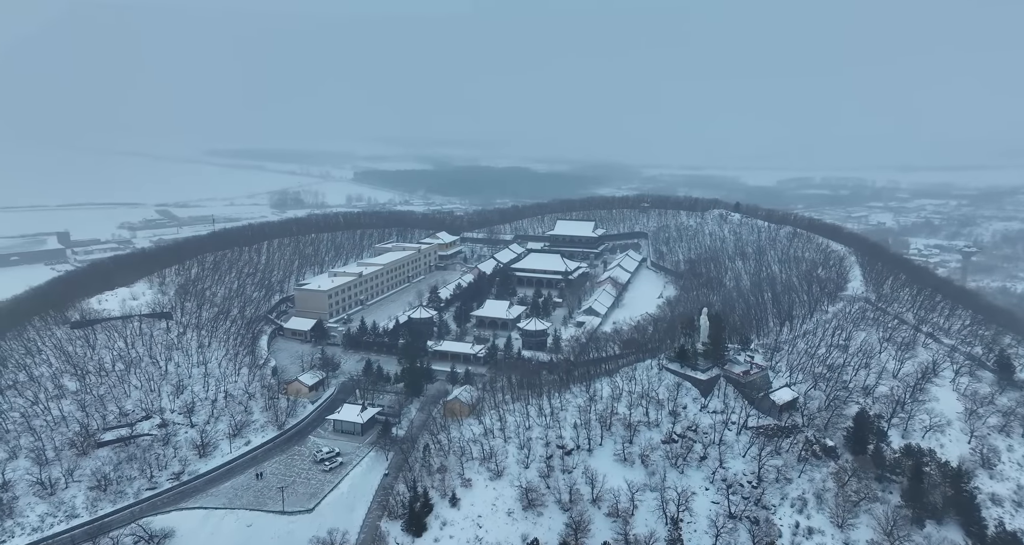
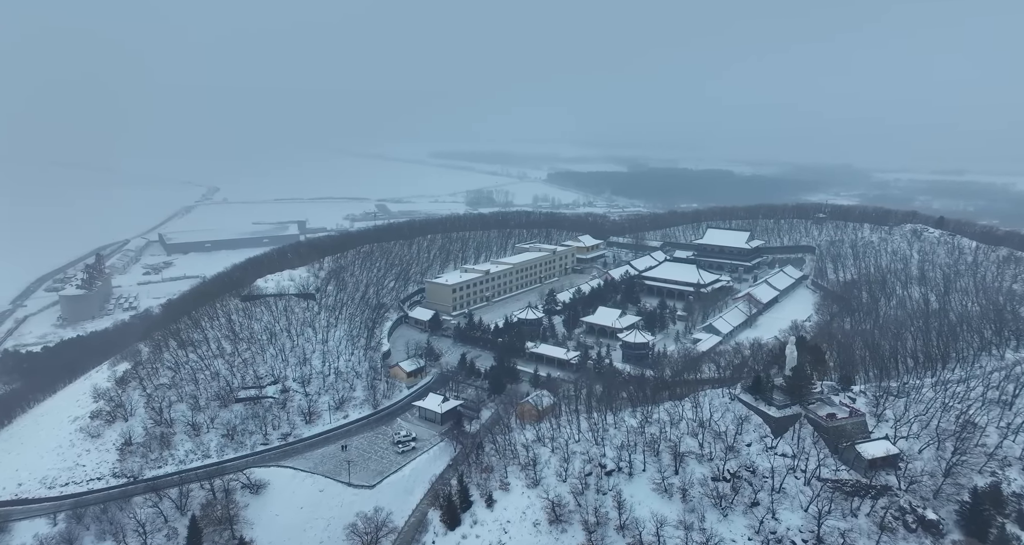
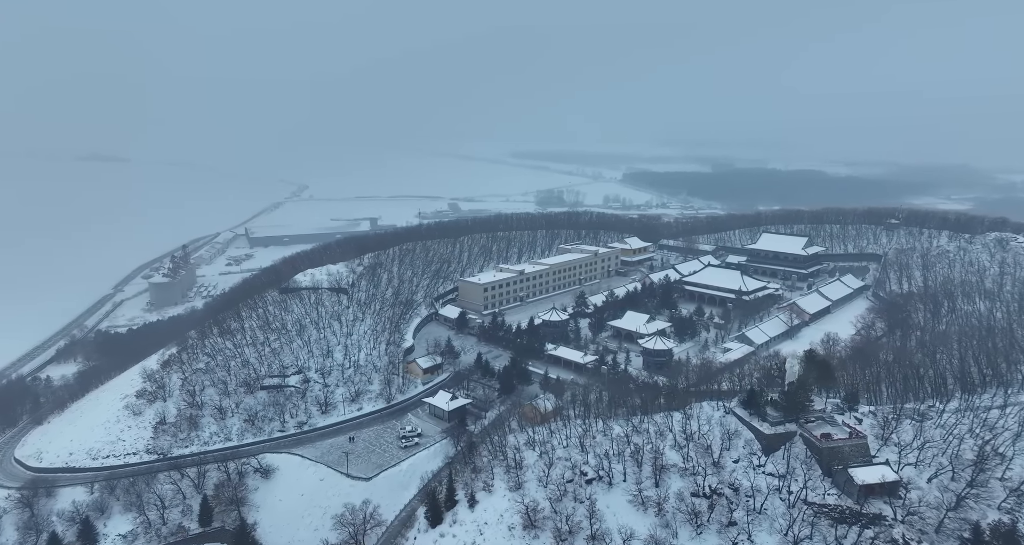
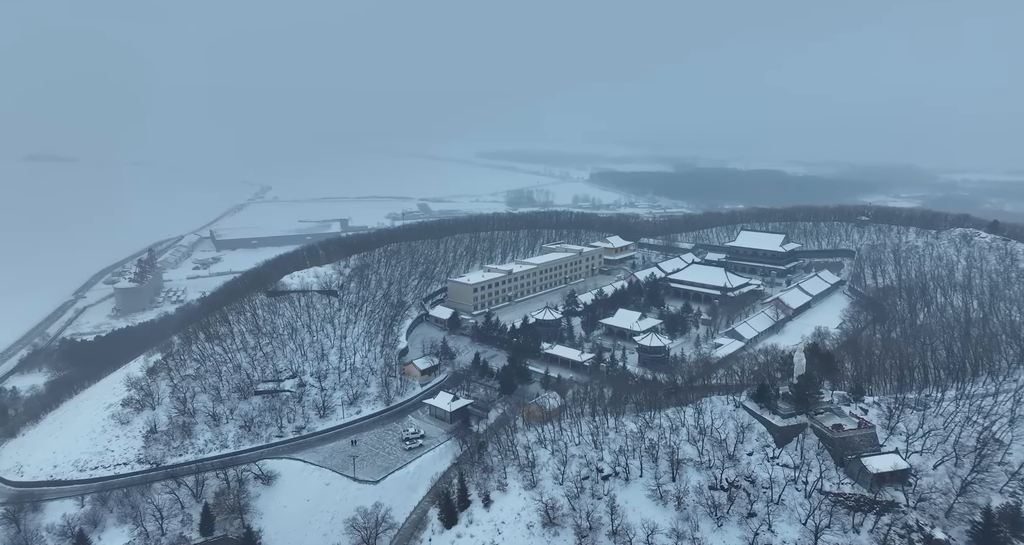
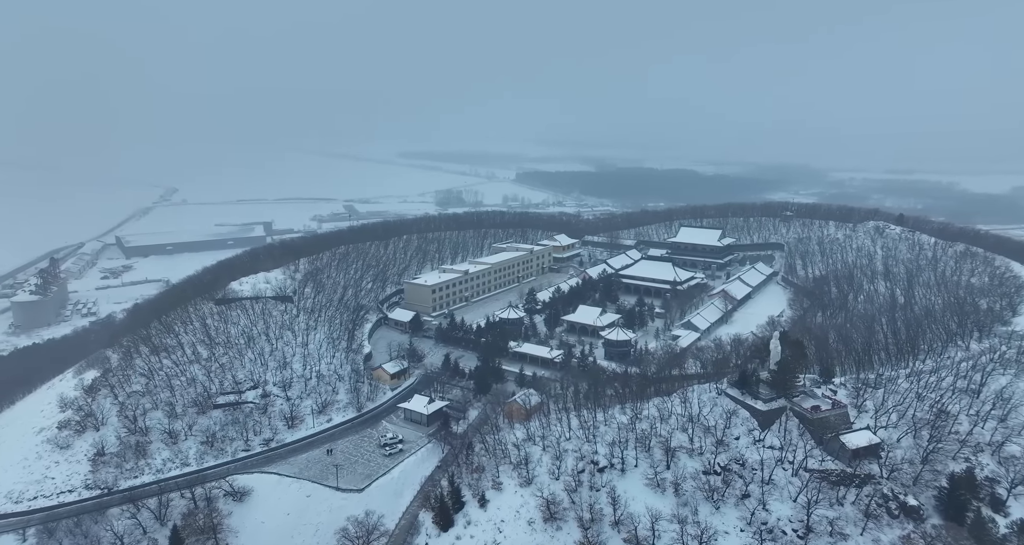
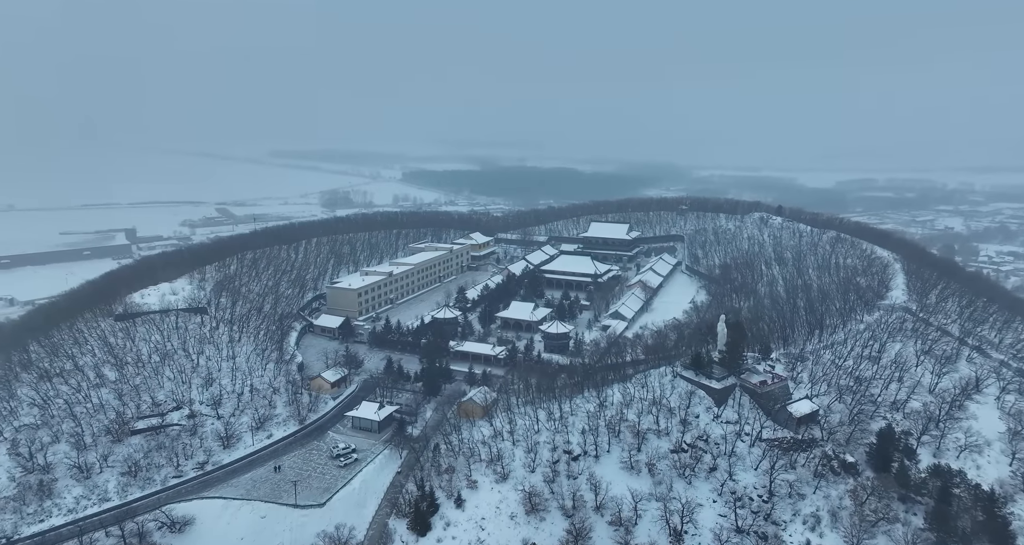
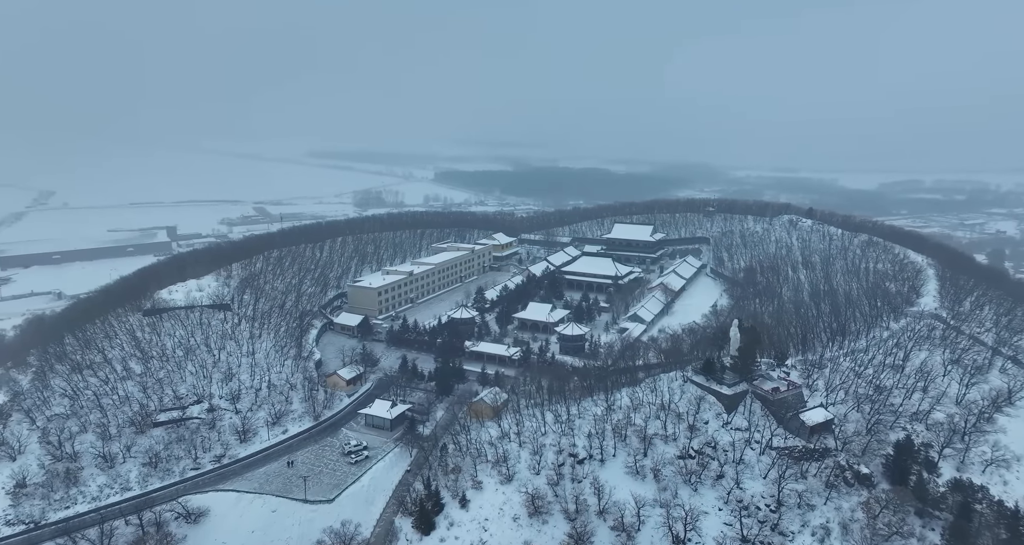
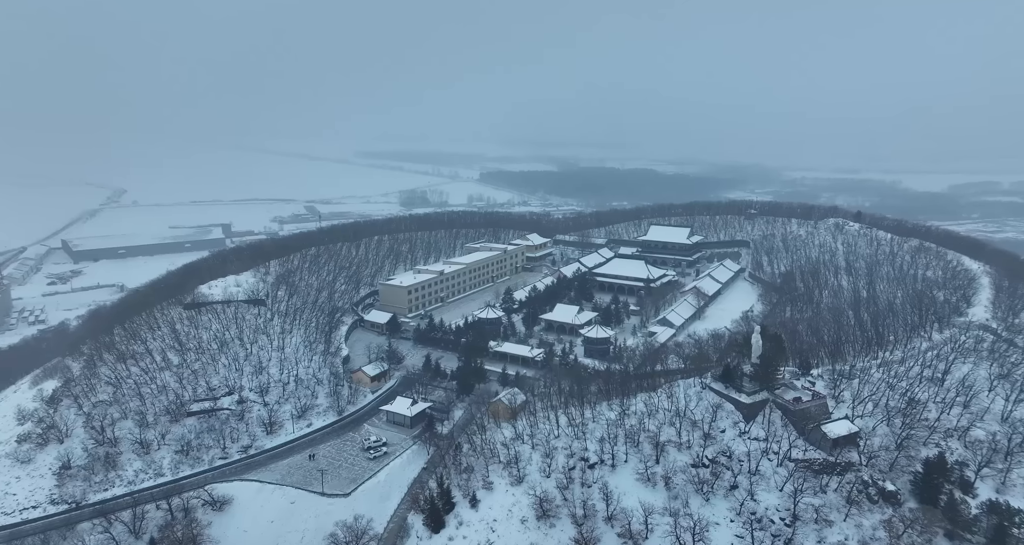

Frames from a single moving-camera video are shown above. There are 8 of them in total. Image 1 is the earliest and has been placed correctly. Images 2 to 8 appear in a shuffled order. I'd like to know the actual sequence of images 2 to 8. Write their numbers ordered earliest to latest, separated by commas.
6, 7, 8, 5, 2, 4, 3
